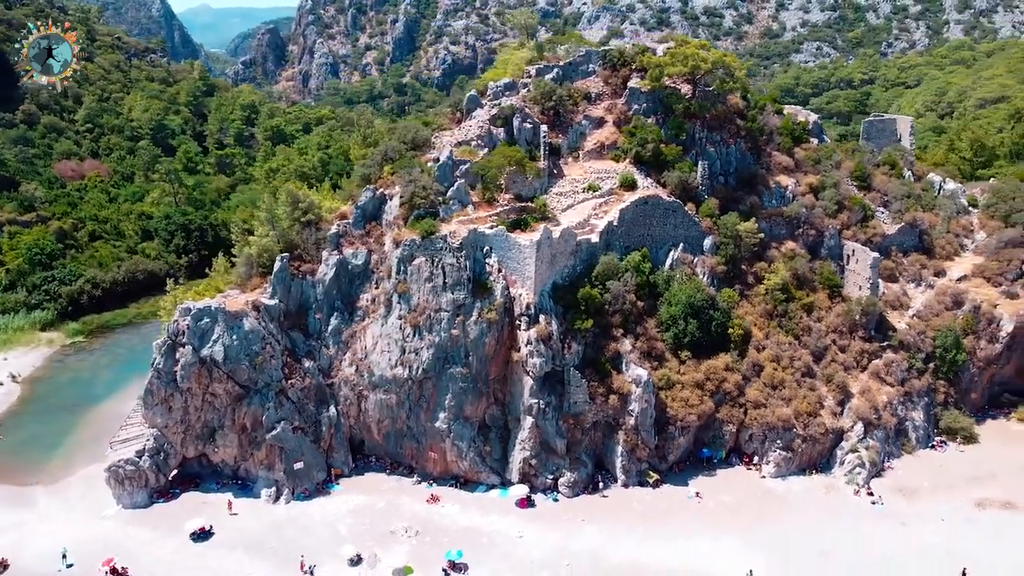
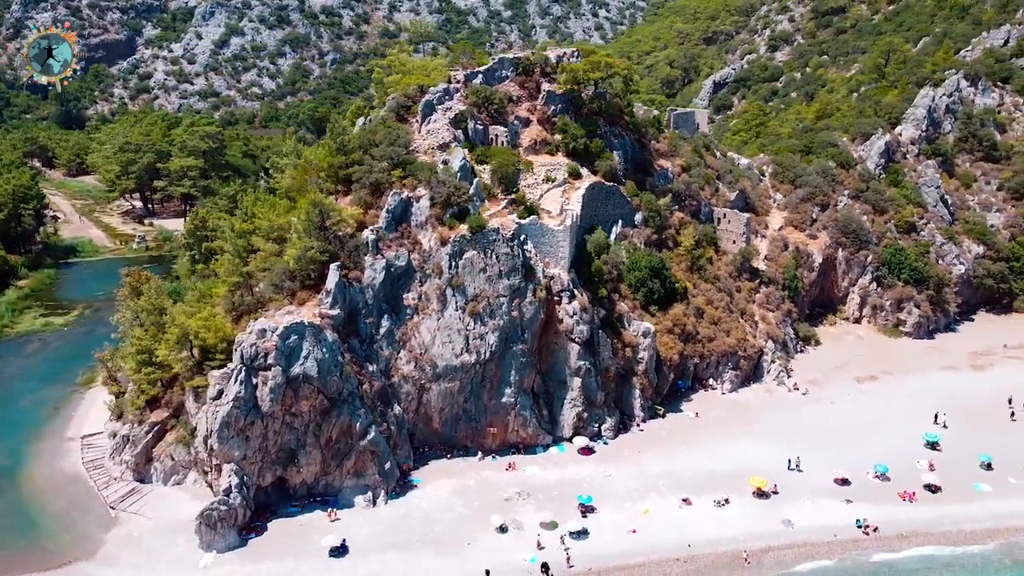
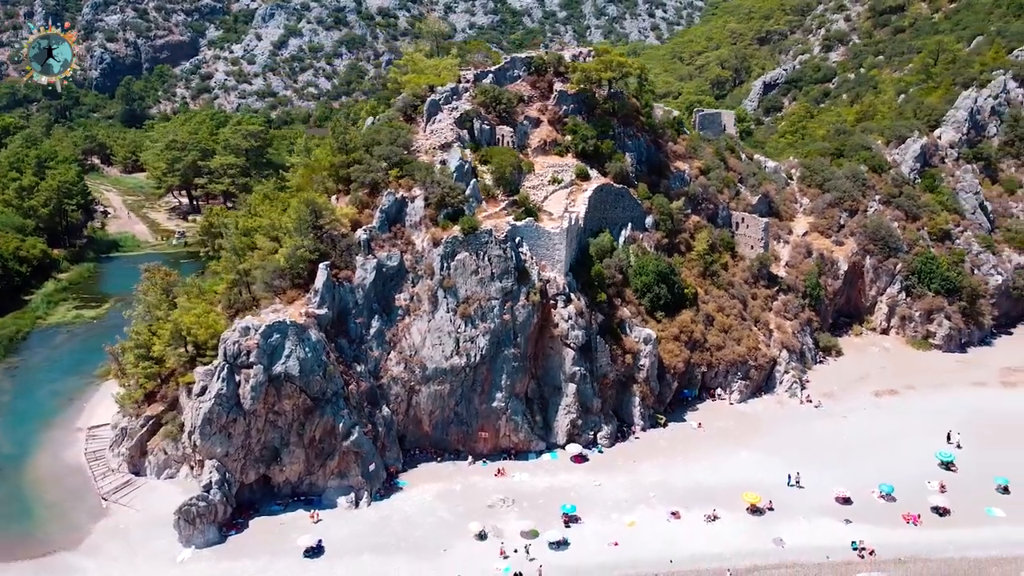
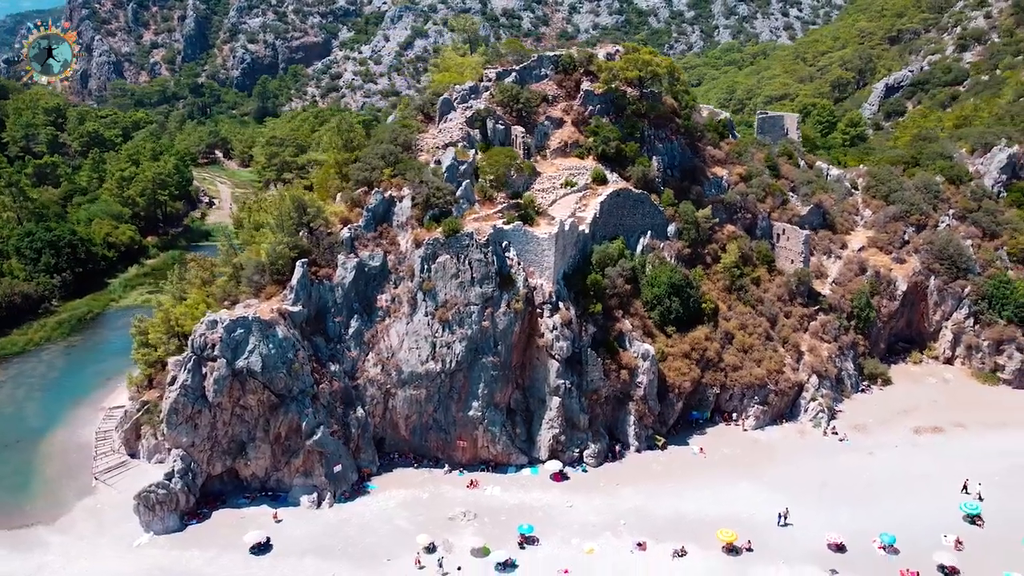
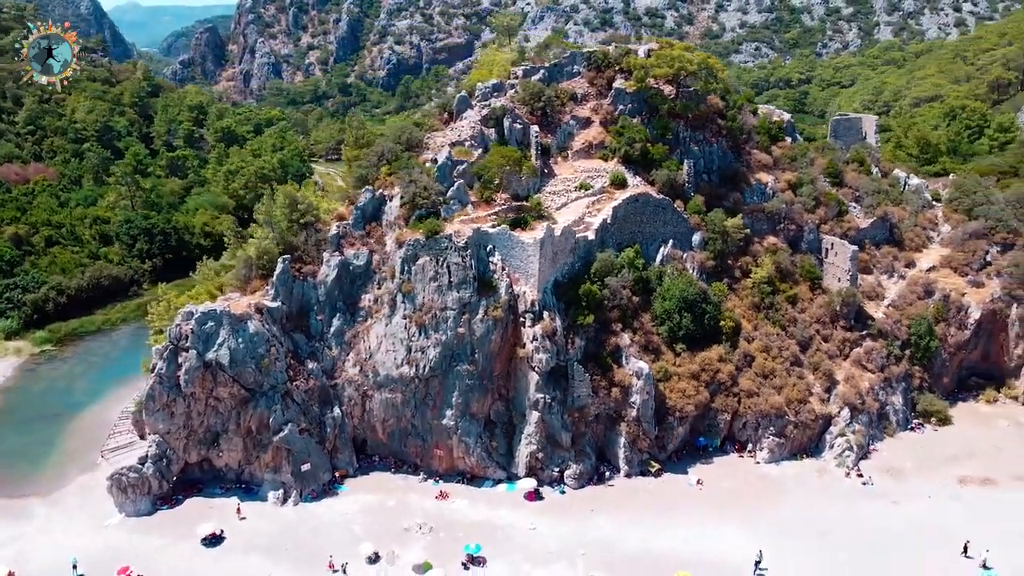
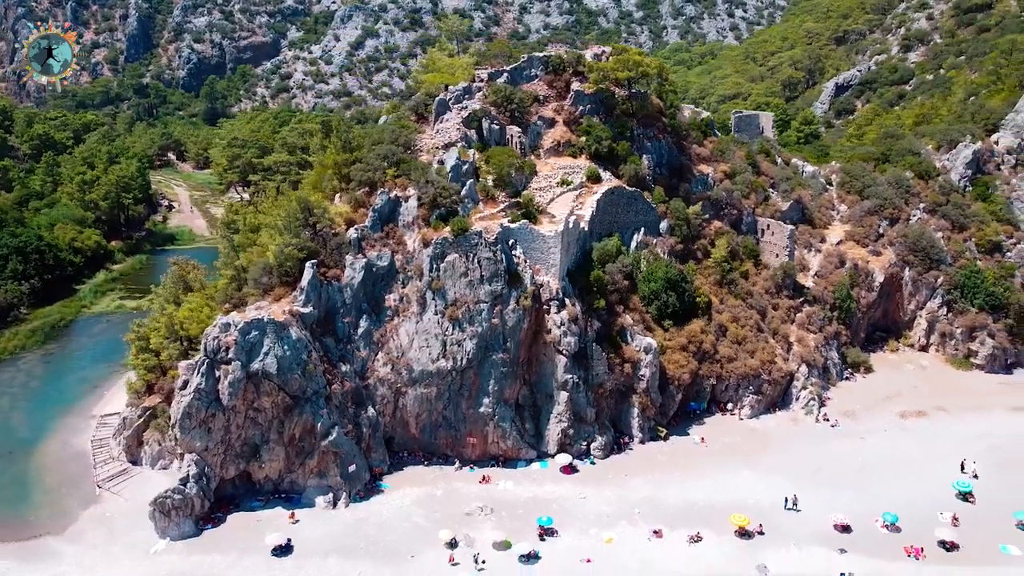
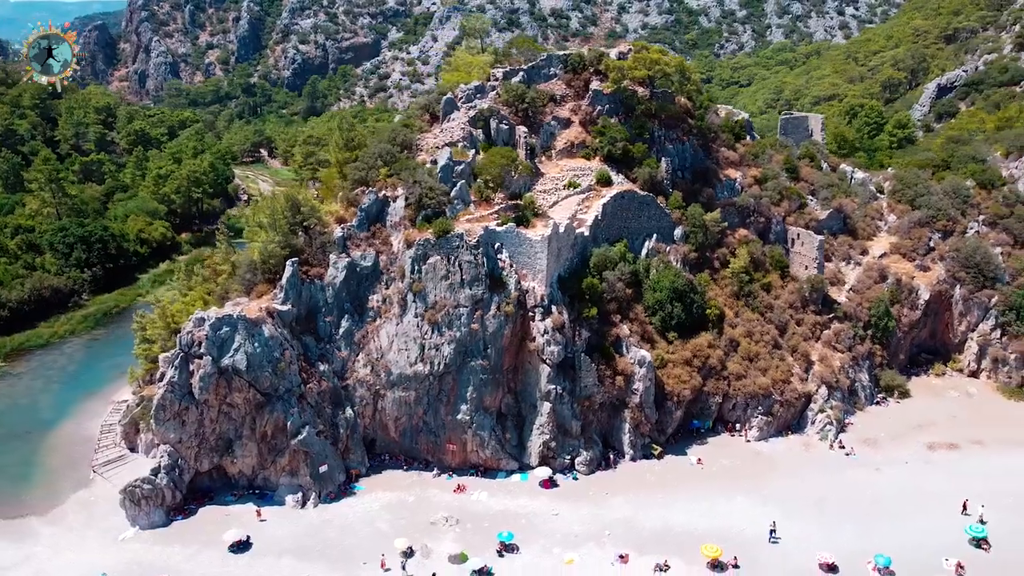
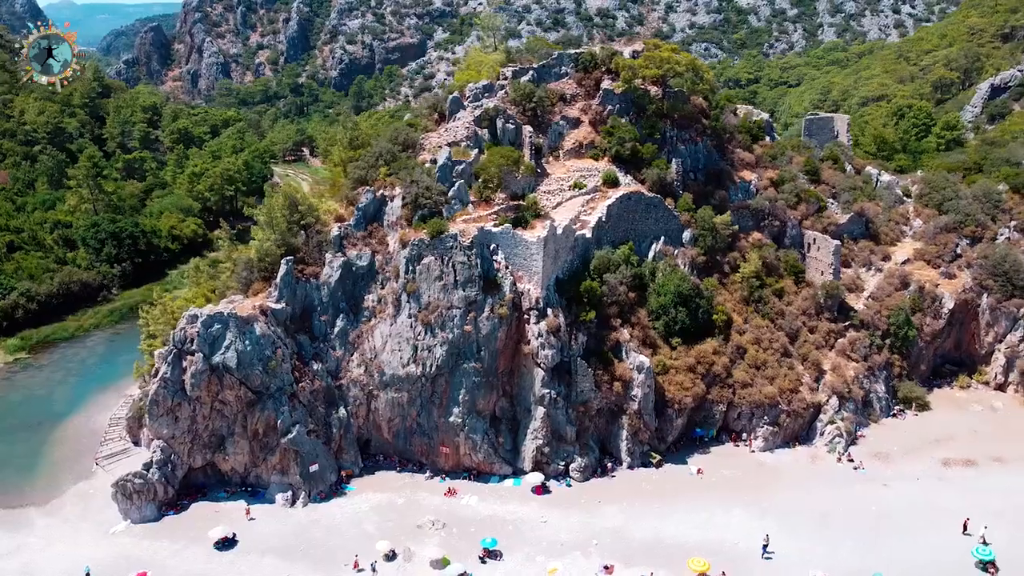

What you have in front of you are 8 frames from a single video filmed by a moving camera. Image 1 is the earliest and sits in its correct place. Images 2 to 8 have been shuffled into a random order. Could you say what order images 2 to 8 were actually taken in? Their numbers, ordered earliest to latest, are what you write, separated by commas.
5, 8, 7, 4, 6, 3, 2
